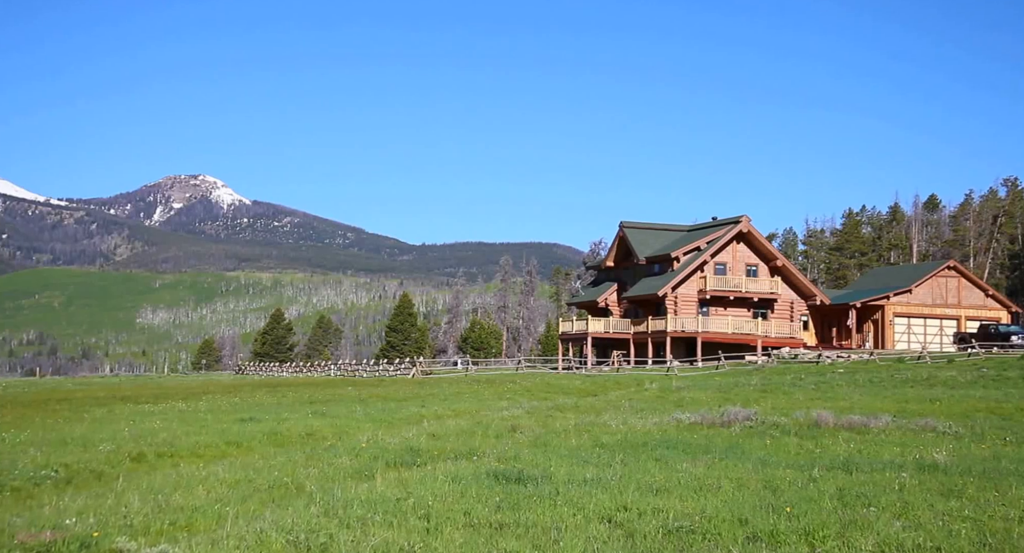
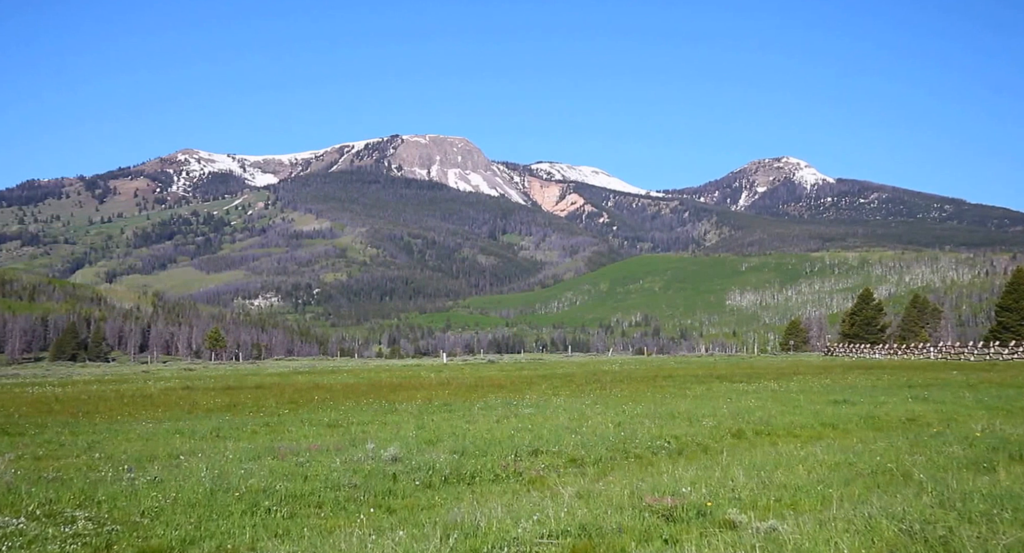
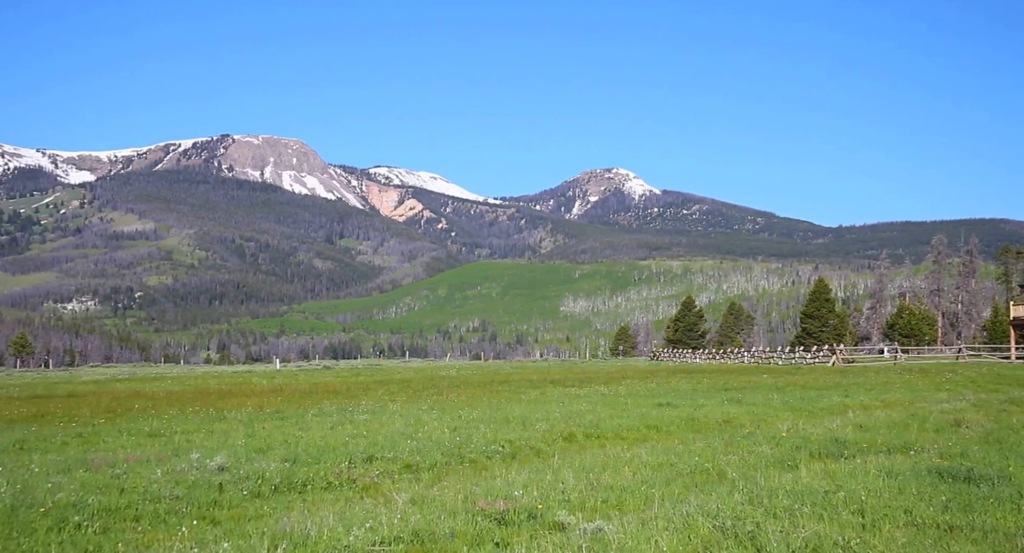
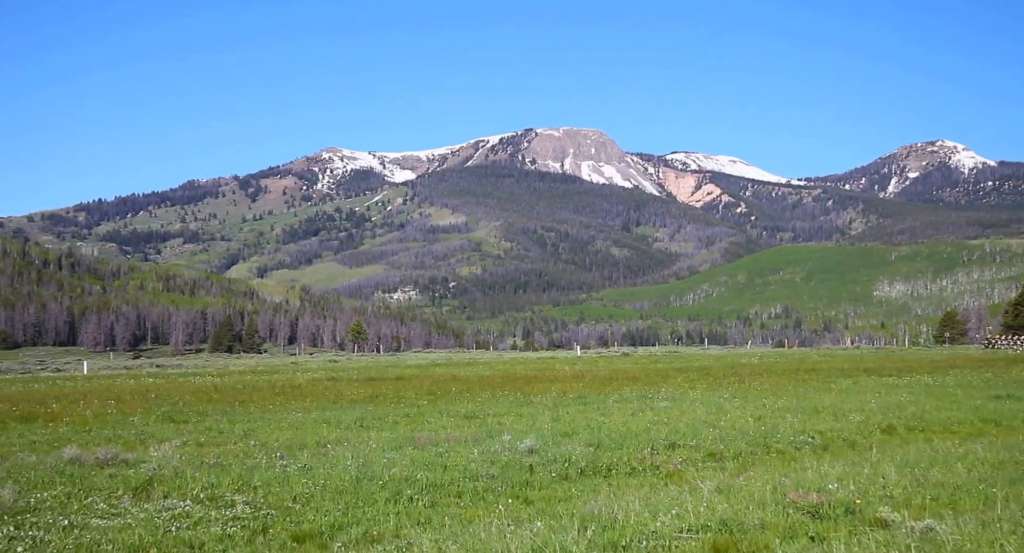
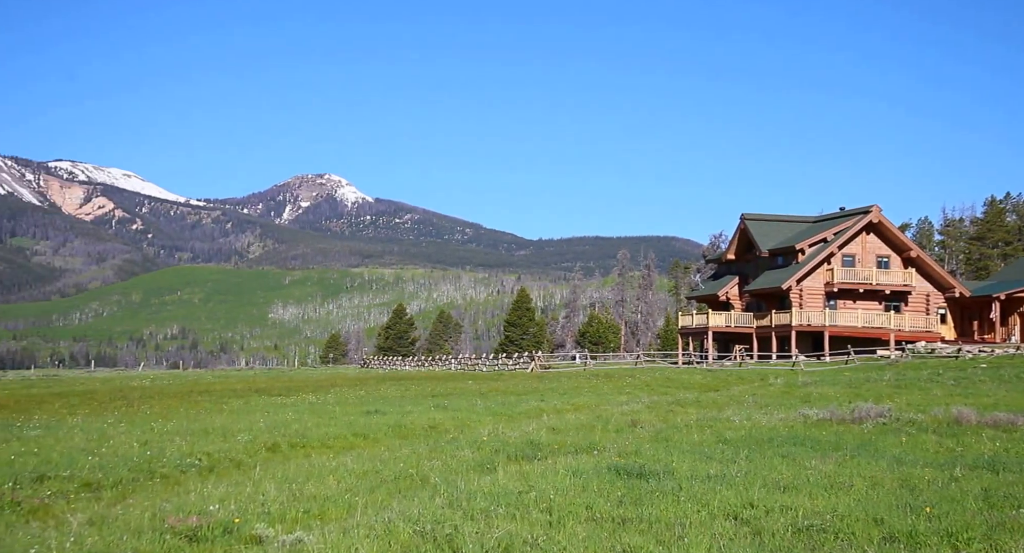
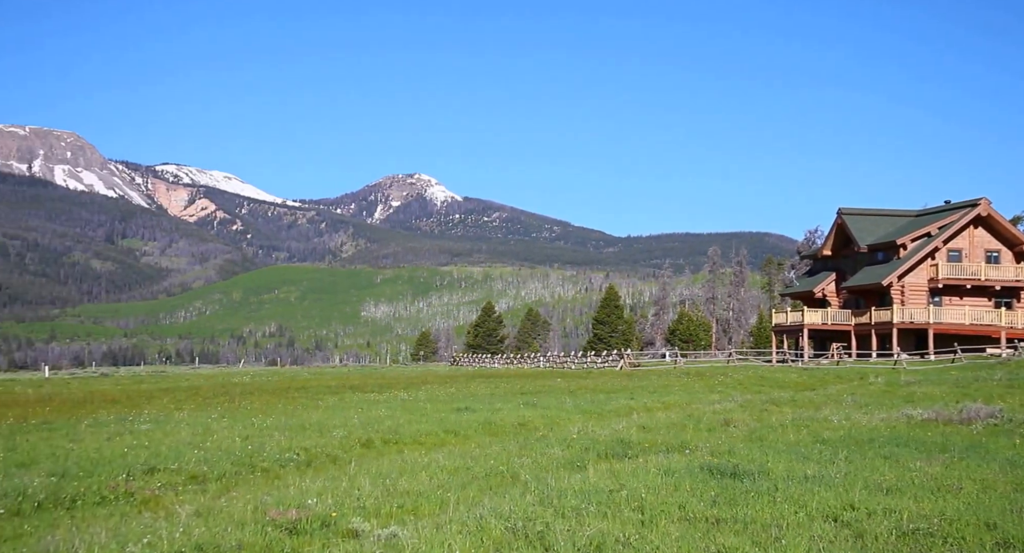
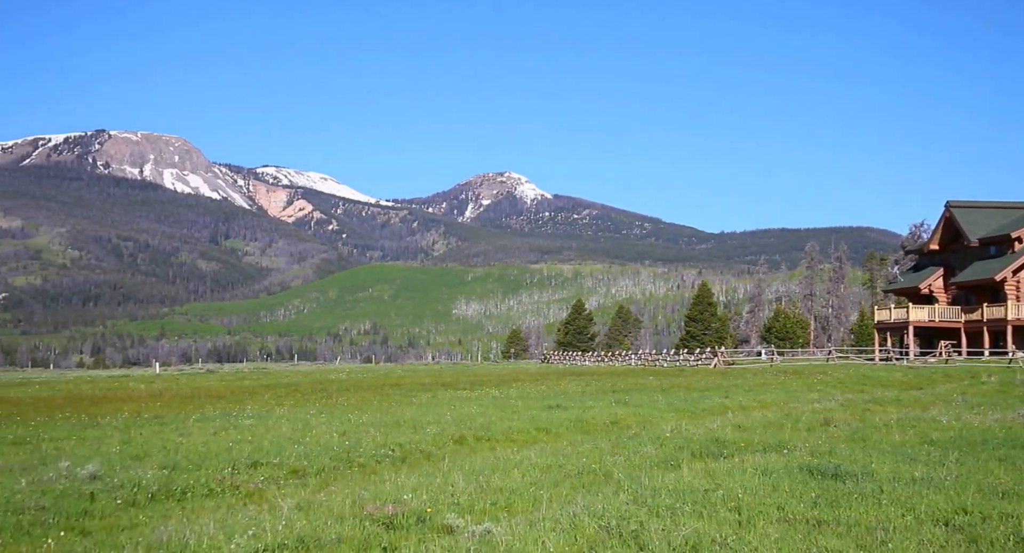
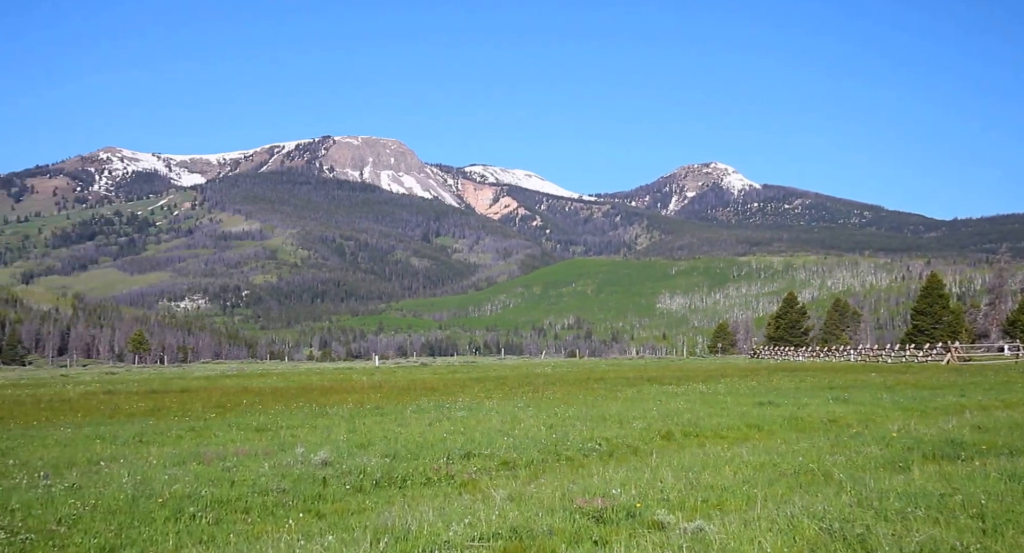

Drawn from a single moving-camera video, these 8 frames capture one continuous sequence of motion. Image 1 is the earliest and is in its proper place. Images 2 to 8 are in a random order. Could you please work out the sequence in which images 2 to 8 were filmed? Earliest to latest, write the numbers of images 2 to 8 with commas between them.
5, 6, 7, 3, 8, 2, 4
